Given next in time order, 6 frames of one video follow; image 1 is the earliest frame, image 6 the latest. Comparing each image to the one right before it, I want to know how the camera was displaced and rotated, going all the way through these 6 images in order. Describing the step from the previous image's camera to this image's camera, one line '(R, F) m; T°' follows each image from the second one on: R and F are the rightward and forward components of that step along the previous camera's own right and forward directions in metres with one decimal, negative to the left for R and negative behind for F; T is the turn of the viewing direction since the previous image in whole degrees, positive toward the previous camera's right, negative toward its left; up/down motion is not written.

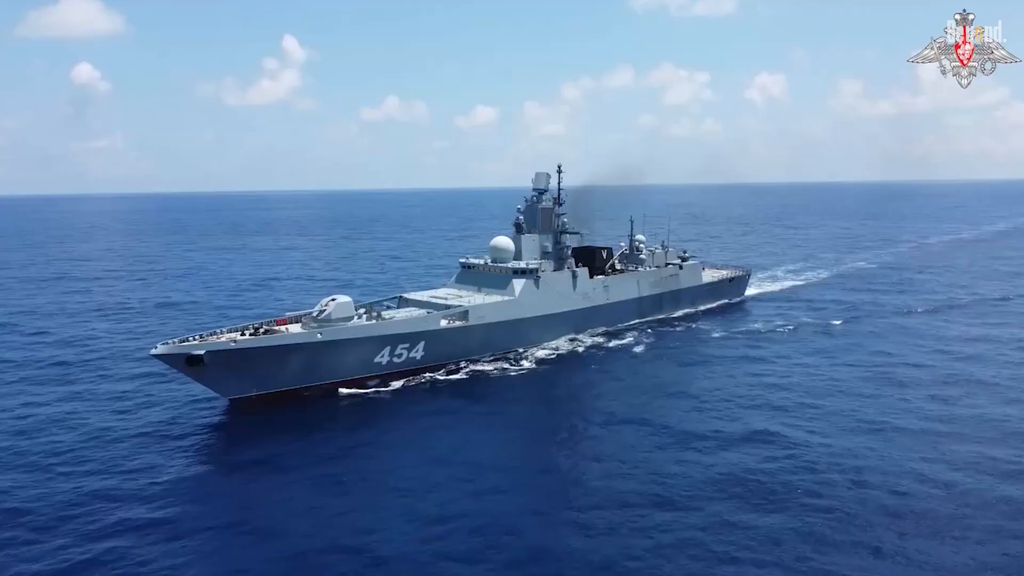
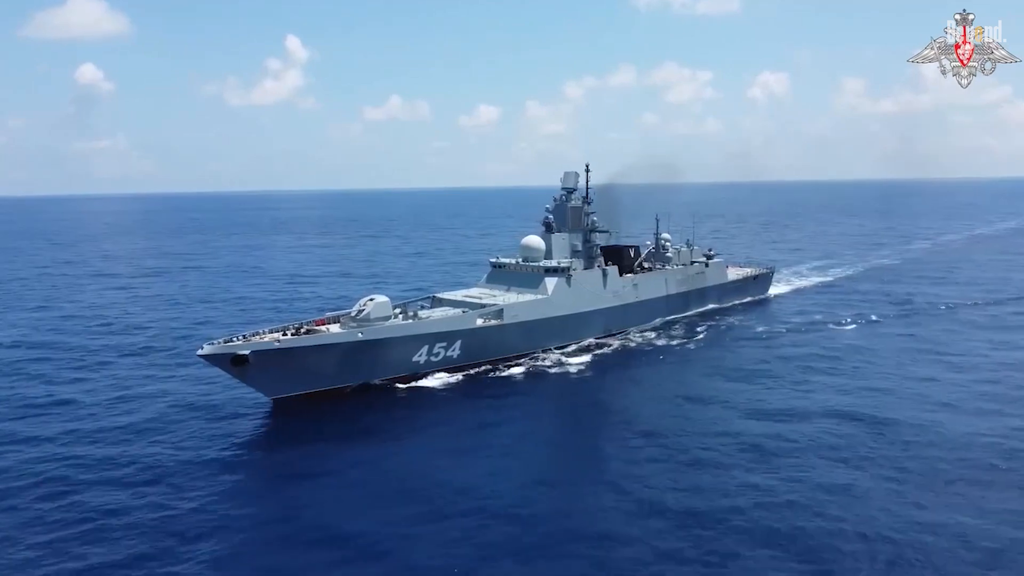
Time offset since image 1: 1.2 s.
(-1.3, -0.3) m; 0°
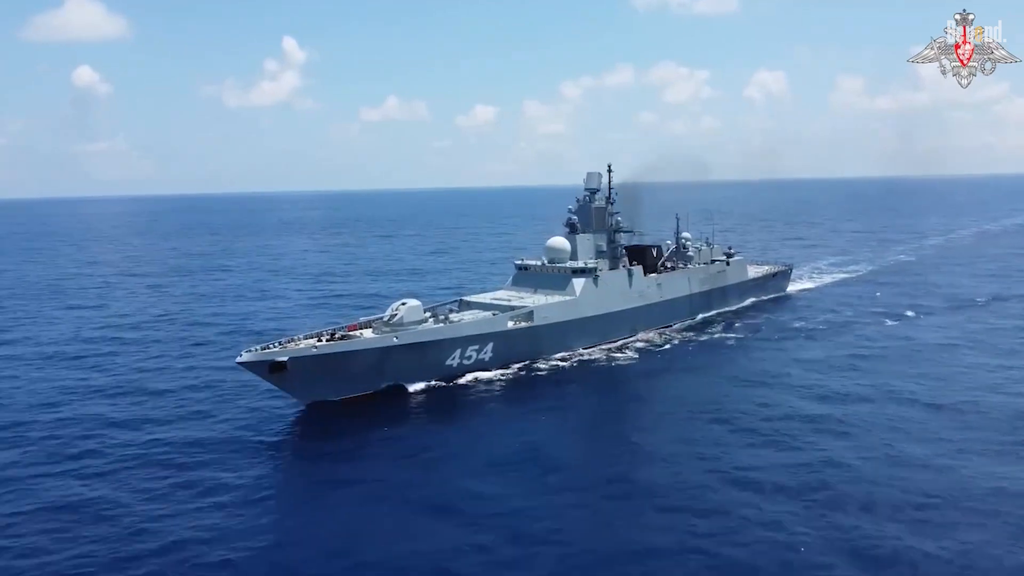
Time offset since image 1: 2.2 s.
(-1.2, -0.2) m; 0°
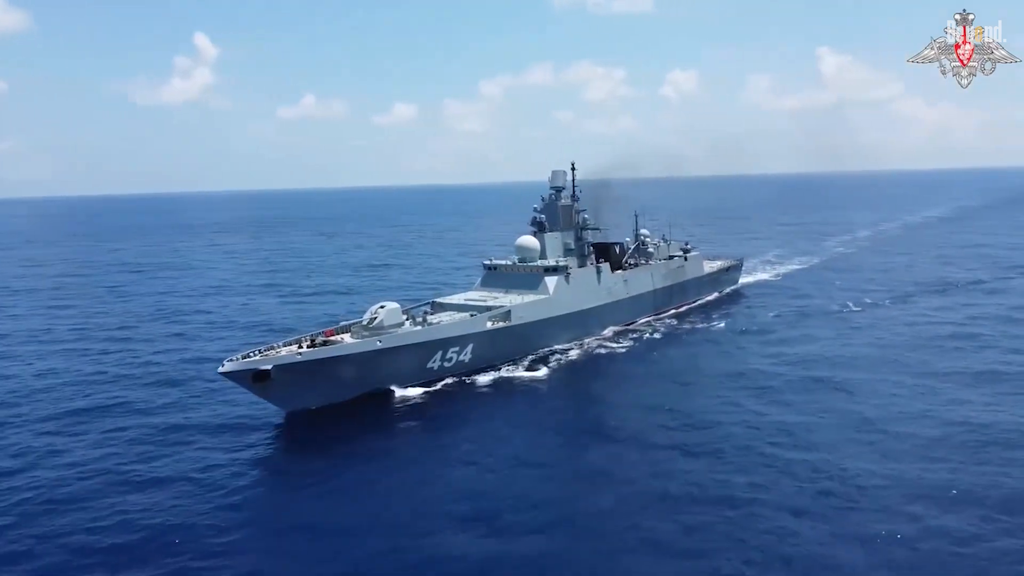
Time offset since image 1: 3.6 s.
(-2.3, -0.4) m; +5°
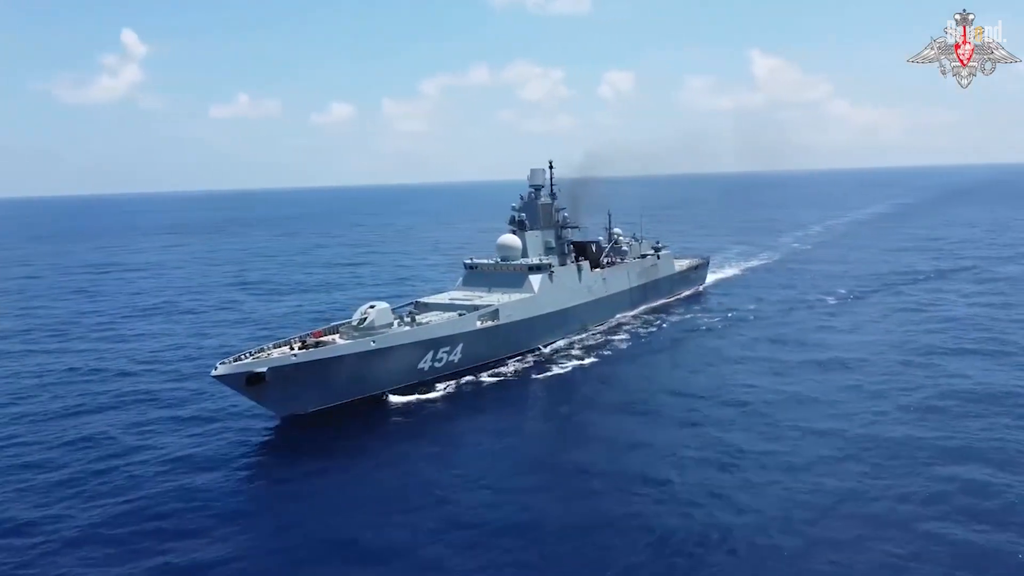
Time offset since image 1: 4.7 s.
(+3.3, +0.2) m; -4°
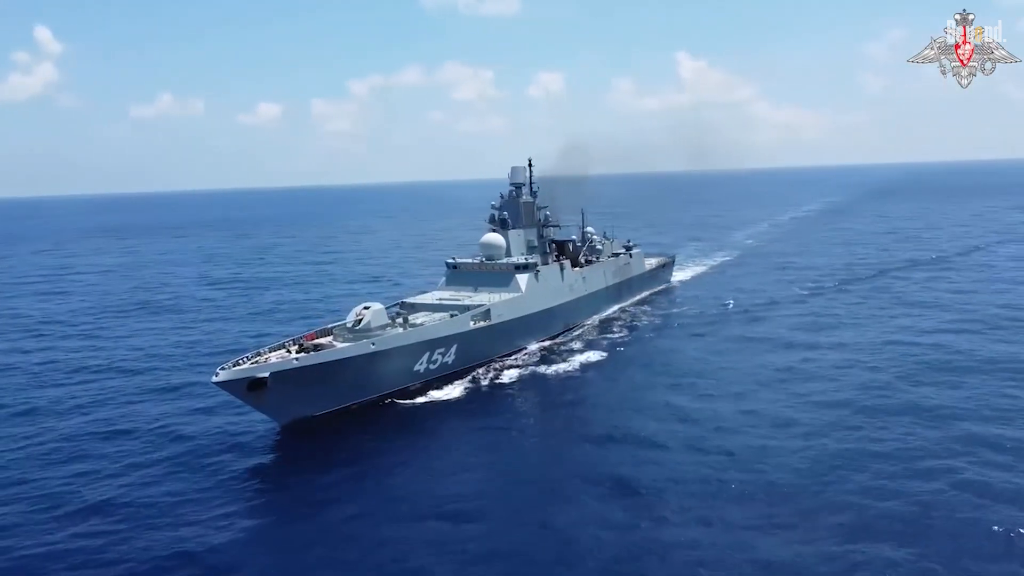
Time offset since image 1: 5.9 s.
(+2.6, -0.2) m; -3°
